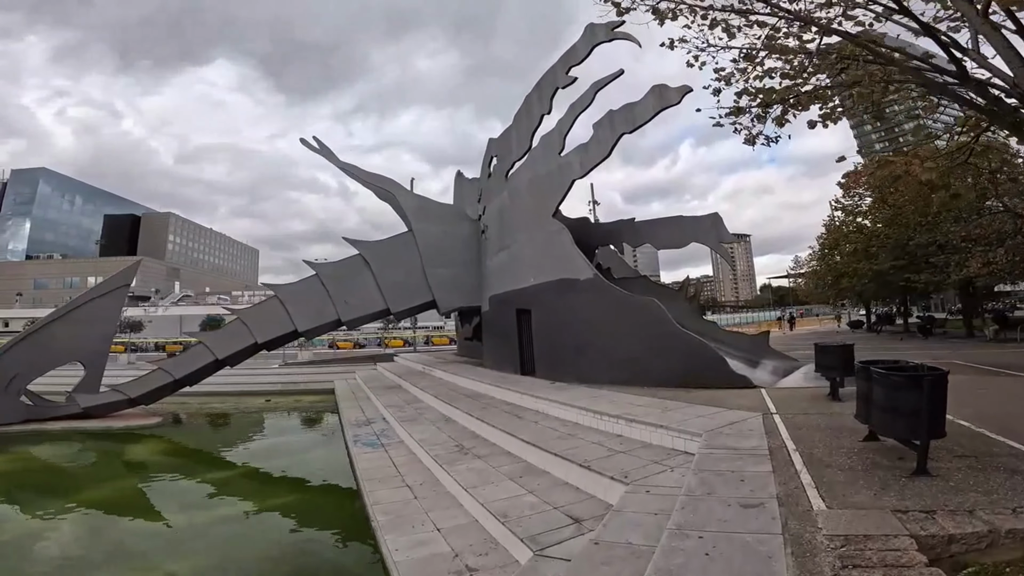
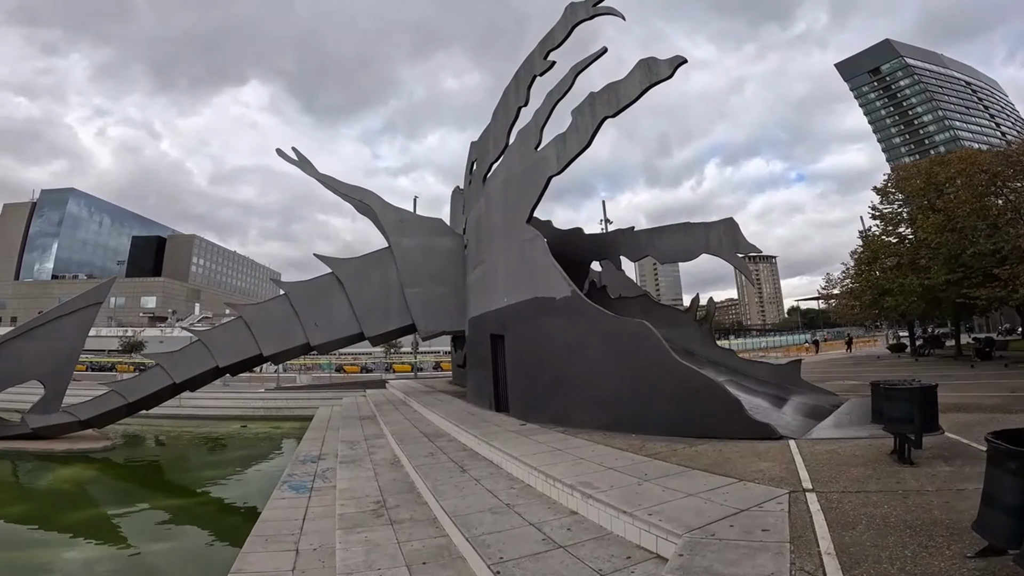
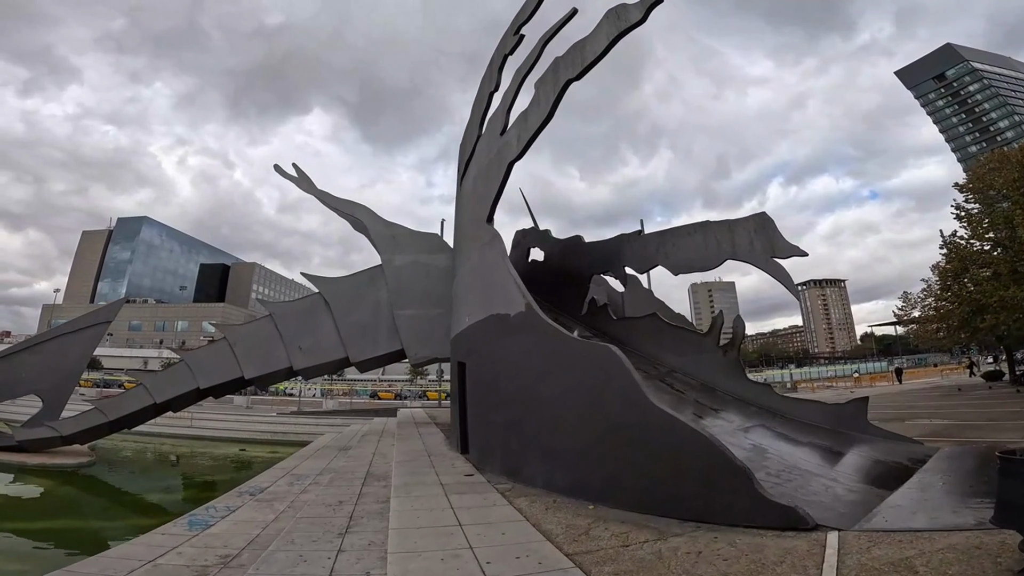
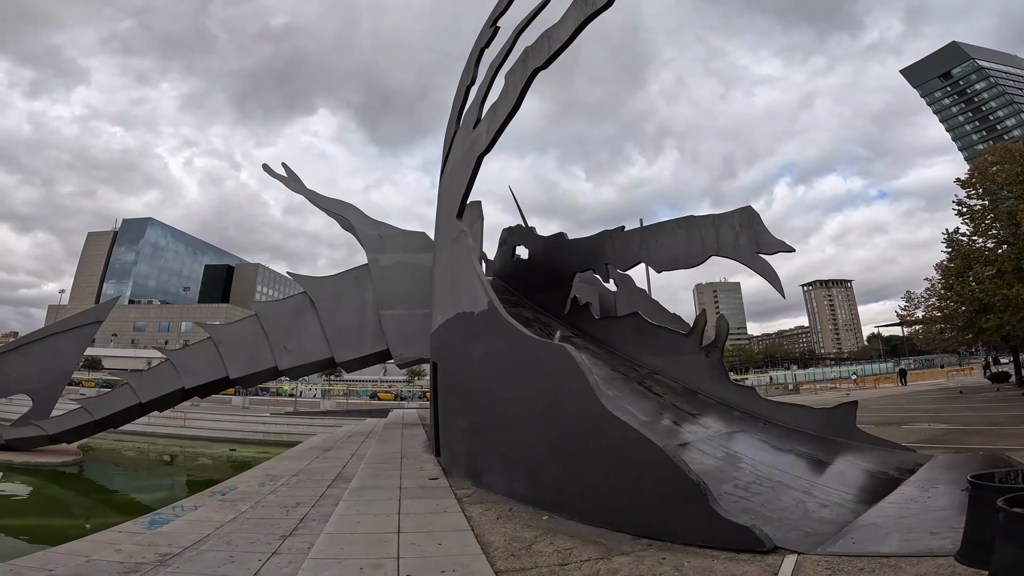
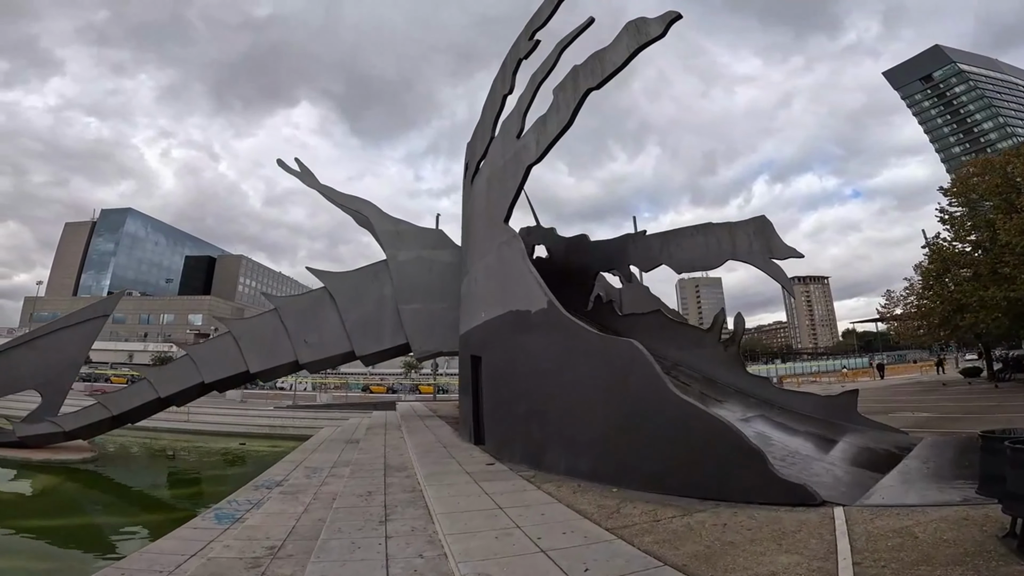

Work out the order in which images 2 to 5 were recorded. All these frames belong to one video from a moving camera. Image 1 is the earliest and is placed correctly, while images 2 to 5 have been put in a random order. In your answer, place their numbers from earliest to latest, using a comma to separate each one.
2, 5, 3, 4
